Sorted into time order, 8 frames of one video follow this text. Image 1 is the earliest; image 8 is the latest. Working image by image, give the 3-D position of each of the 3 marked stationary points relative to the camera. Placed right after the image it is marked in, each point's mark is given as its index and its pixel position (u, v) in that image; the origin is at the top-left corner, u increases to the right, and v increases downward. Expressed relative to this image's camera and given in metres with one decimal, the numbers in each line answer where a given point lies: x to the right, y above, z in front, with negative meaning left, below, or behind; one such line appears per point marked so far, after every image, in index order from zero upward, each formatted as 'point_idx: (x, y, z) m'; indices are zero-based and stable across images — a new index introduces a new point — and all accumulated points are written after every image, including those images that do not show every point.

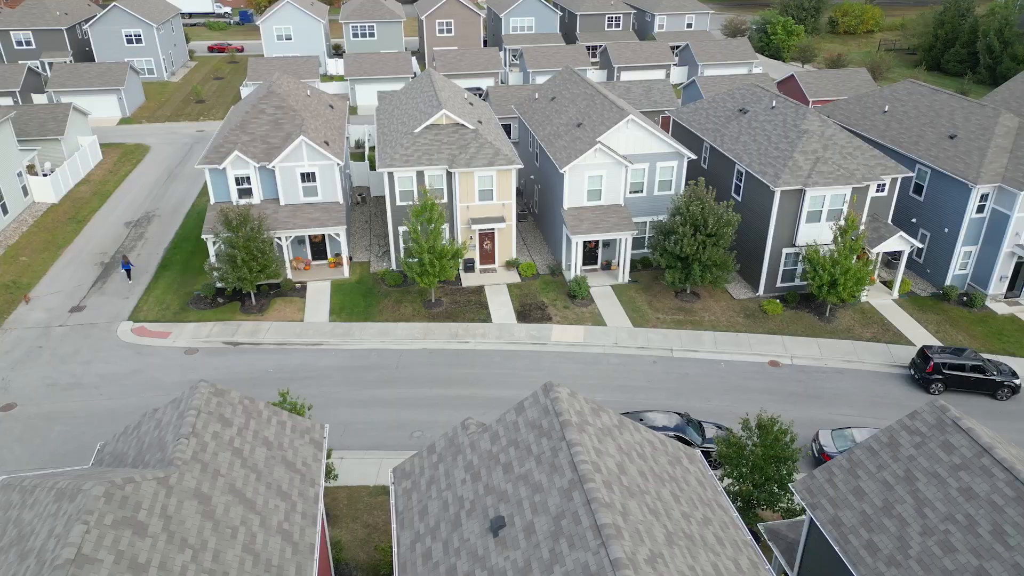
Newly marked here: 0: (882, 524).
0: (+6.4, -4.1, +13.2) m
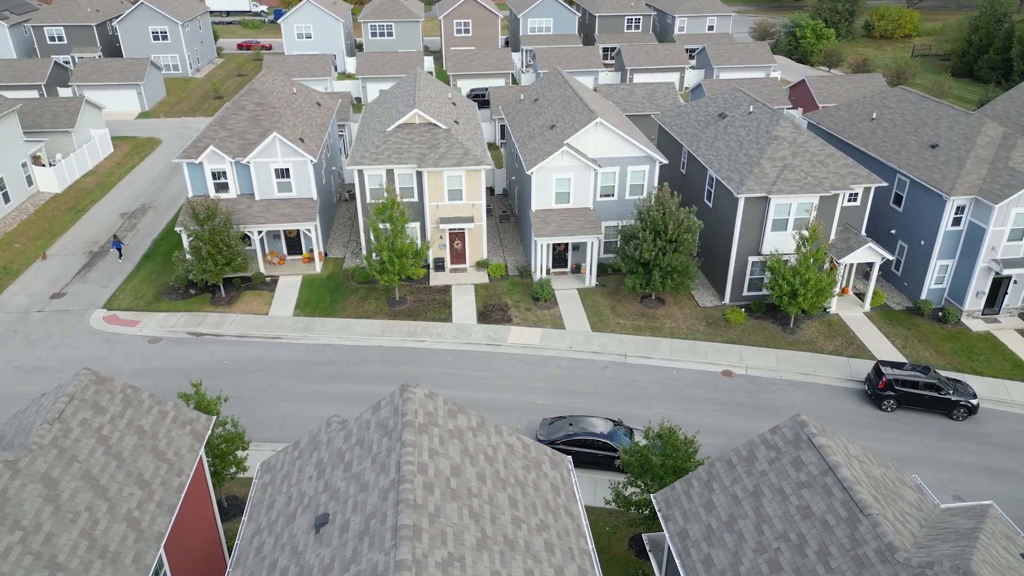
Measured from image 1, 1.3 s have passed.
0: (+3.6, -4.2, +12.9) m
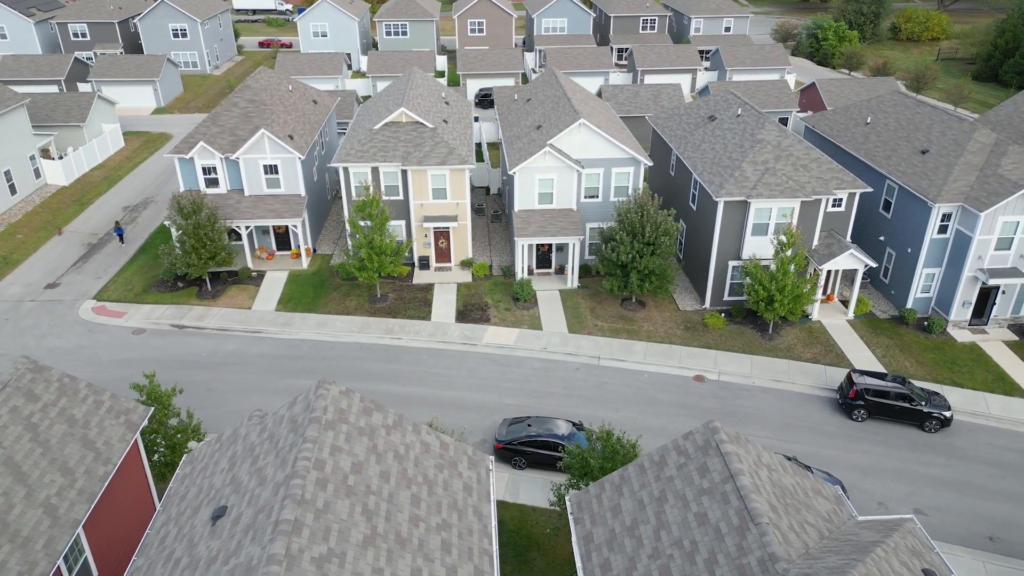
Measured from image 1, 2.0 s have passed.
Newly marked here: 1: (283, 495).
0: (+1.9, -4.3, +12.8) m
1: (-3.5, -3.2, +11.6) m
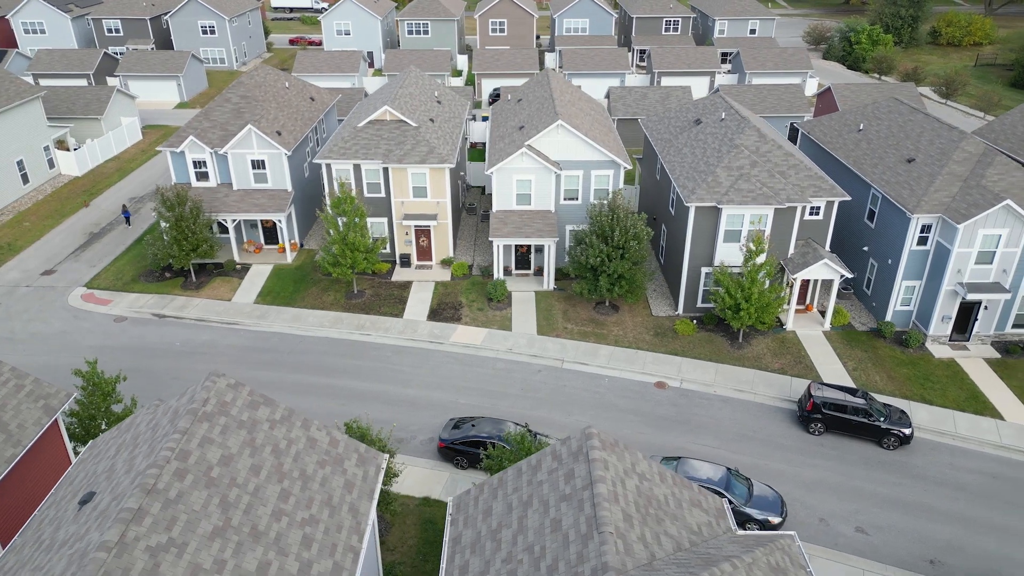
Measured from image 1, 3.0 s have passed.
0: (-0.5, -4.3, +12.7) m
1: (-5.9, -3.1, +11.9) m
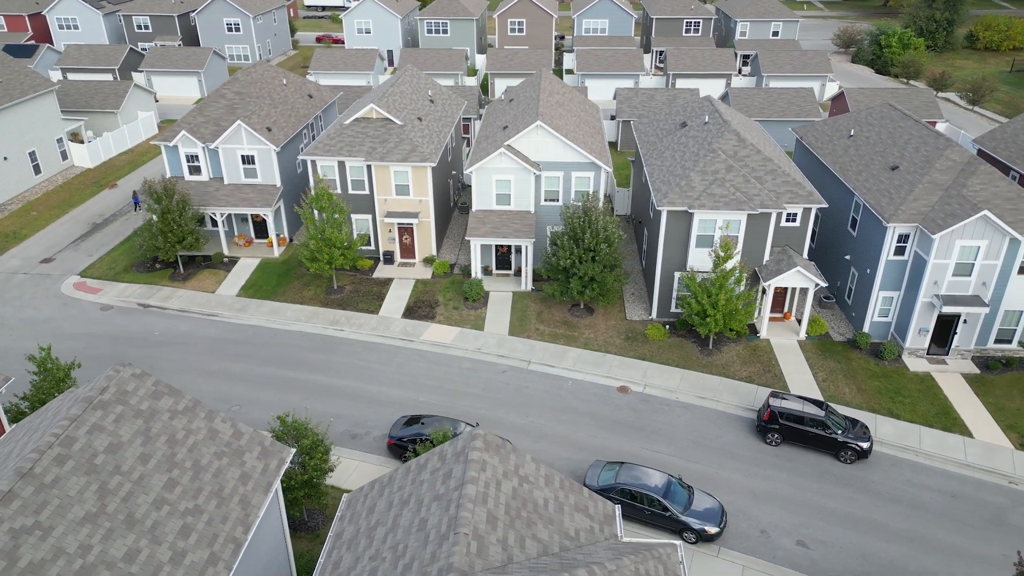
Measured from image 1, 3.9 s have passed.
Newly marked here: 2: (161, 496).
0: (-2.6, -4.3, +12.8) m
1: (-8.0, -2.9, +12.2) m
2: (-6.1, -3.6, +13.1) m
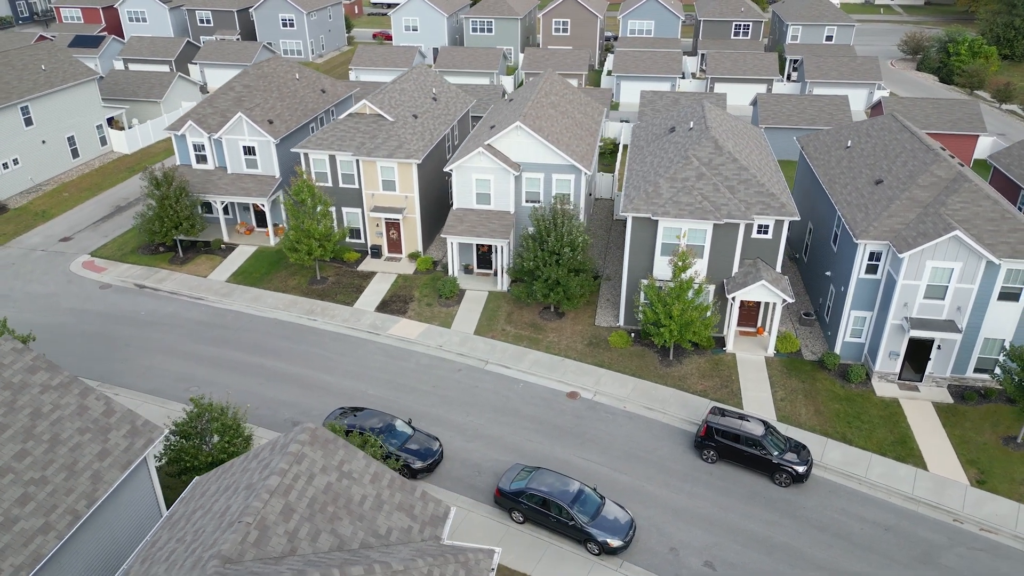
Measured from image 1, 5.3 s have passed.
0: (-5.8, -4.1, +13.3) m
1: (-11.2, -2.4, +13.2) m
2: (-9.2, -3.2, +13.9) m
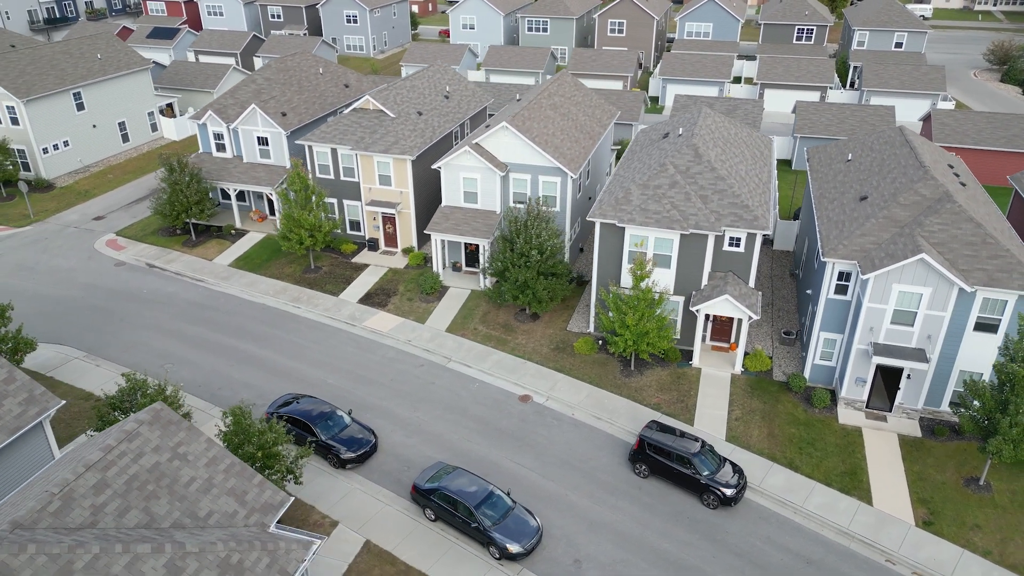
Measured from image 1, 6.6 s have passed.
0: (-9.0, -3.7, +14.1) m
1: (-14.3, -1.7, +14.7) m
2: (-12.3, -2.7, +15.1) m
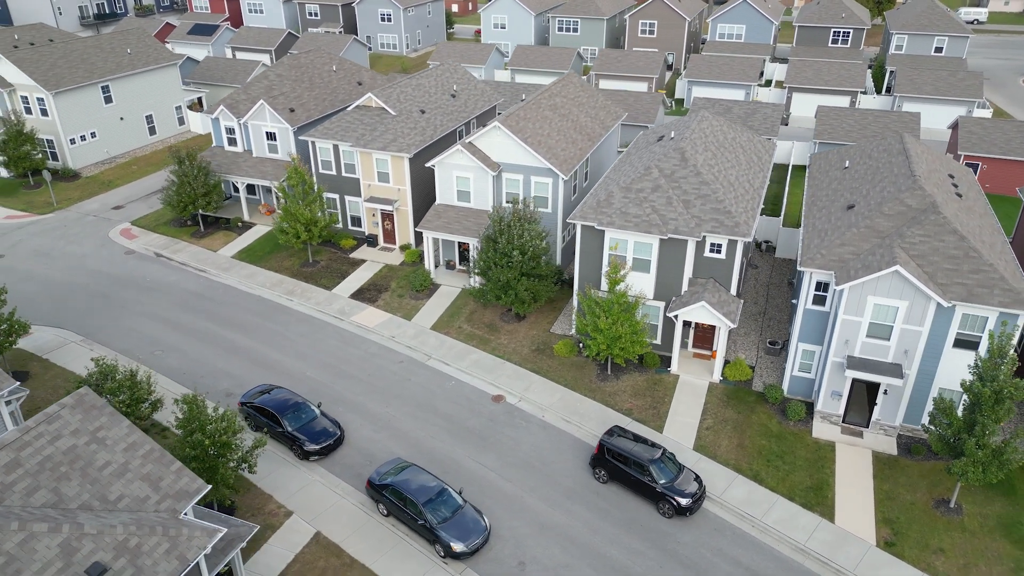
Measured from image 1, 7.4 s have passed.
0: (-10.7, -3.4, +14.7) m
1: (-15.9, -1.3, +15.6) m
2: (-13.9, -2.3, +15.9) m
